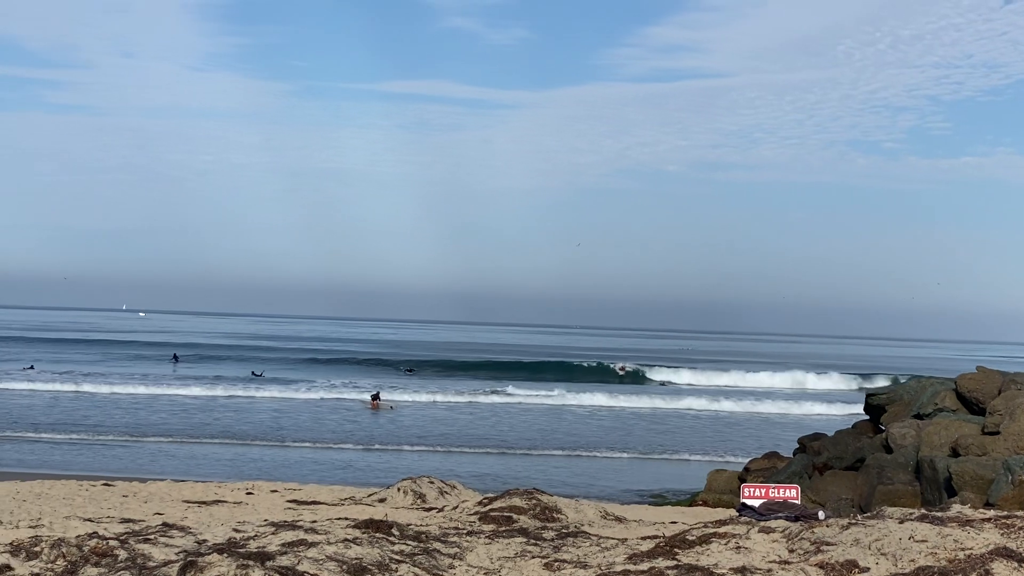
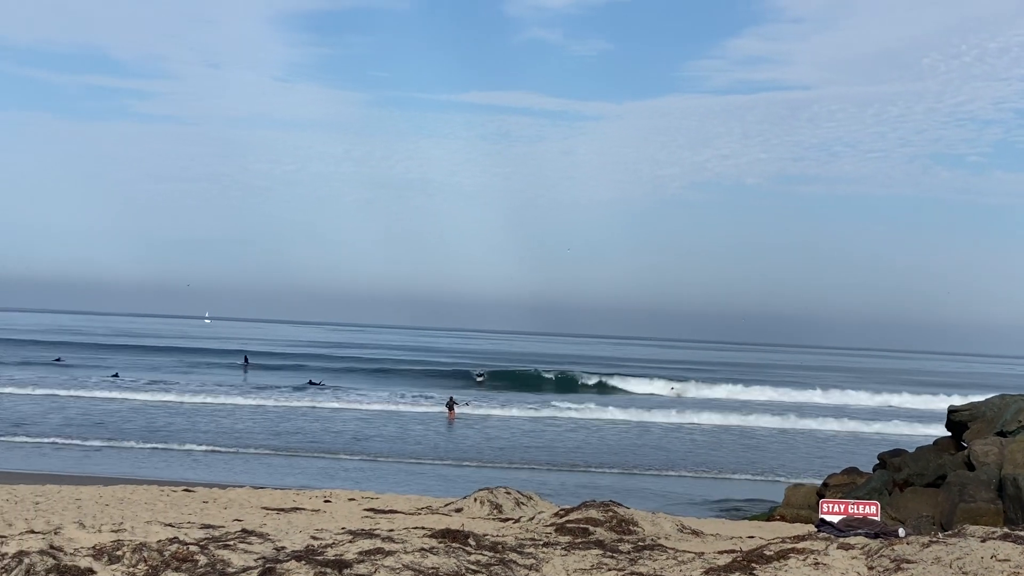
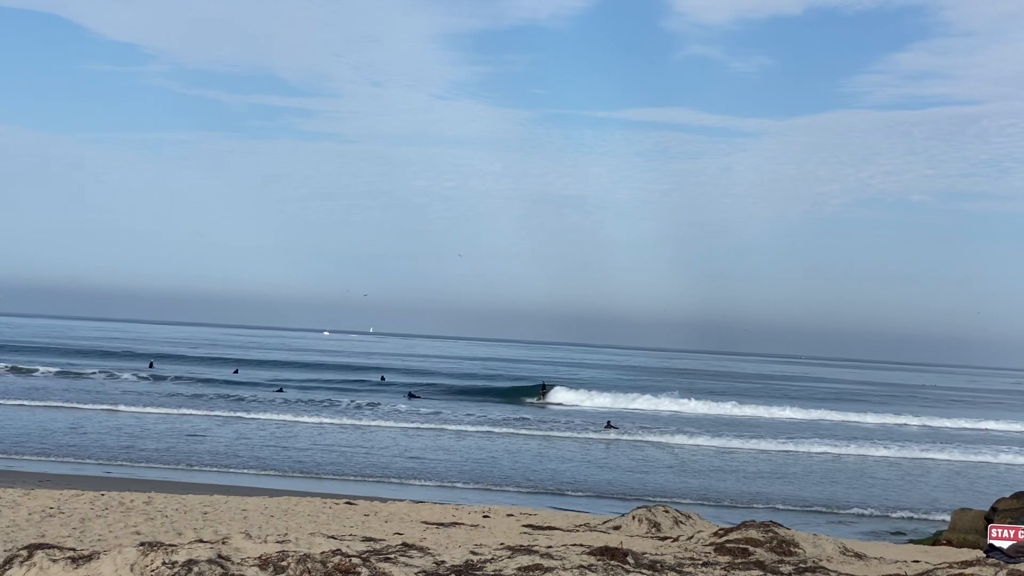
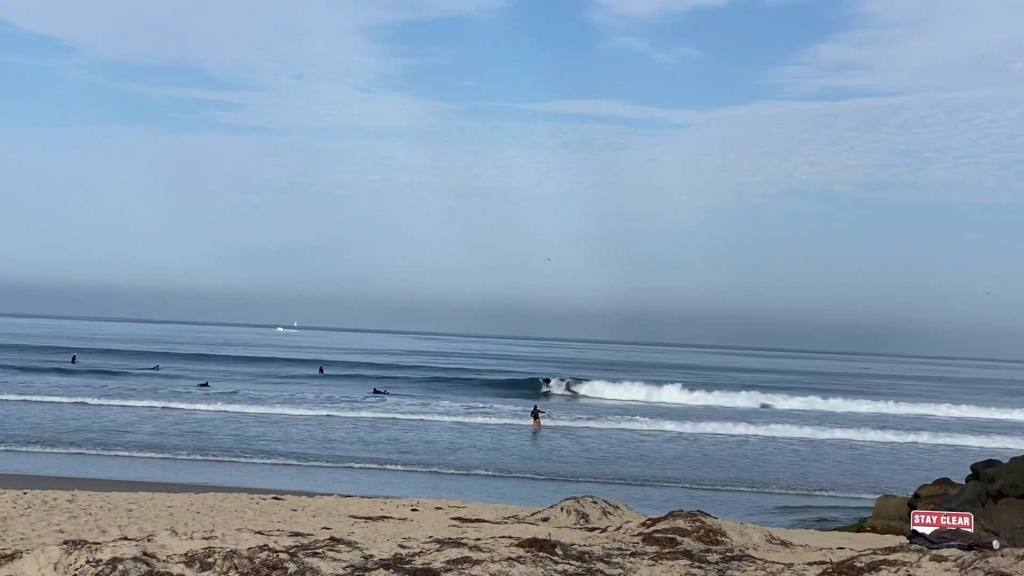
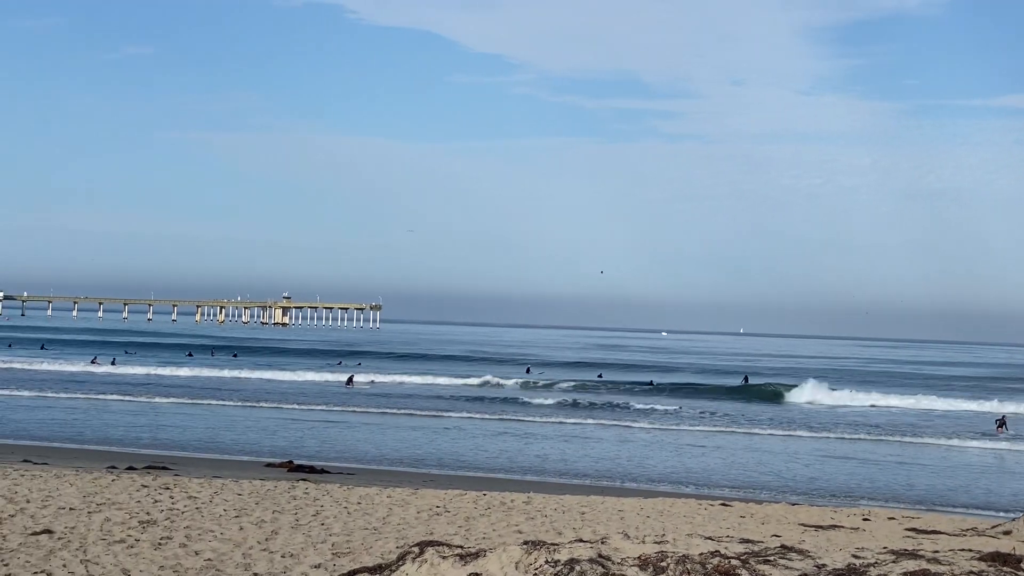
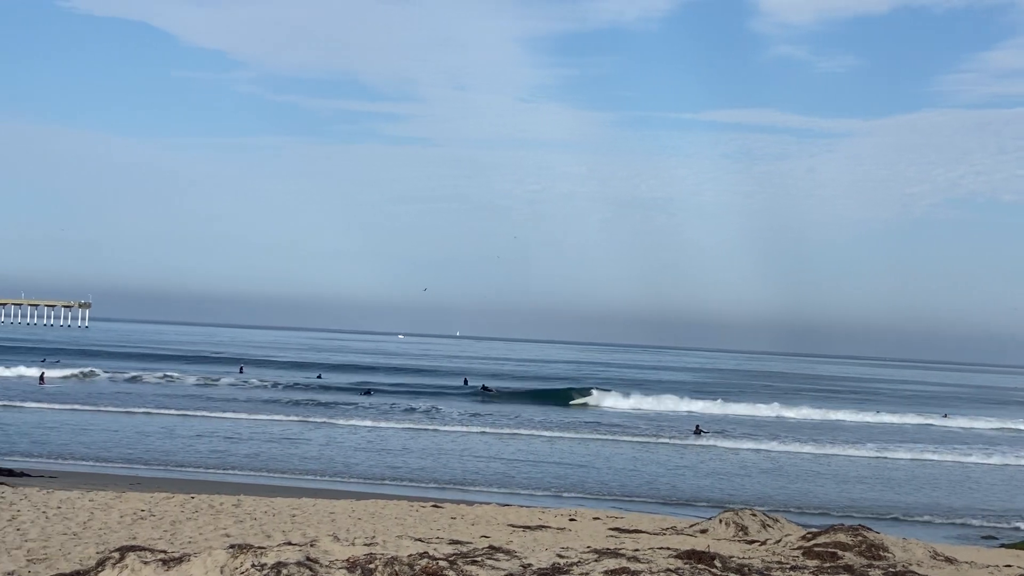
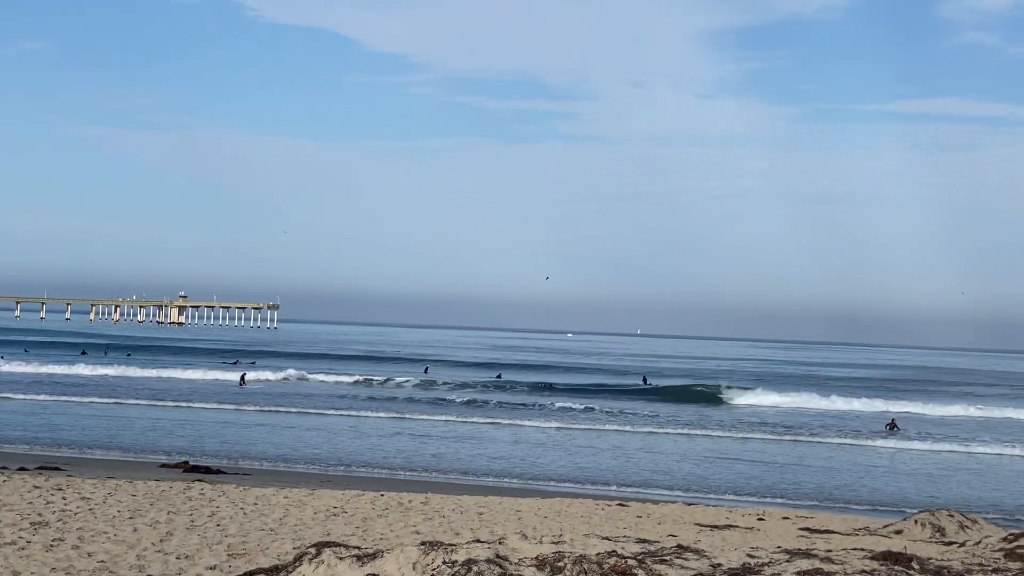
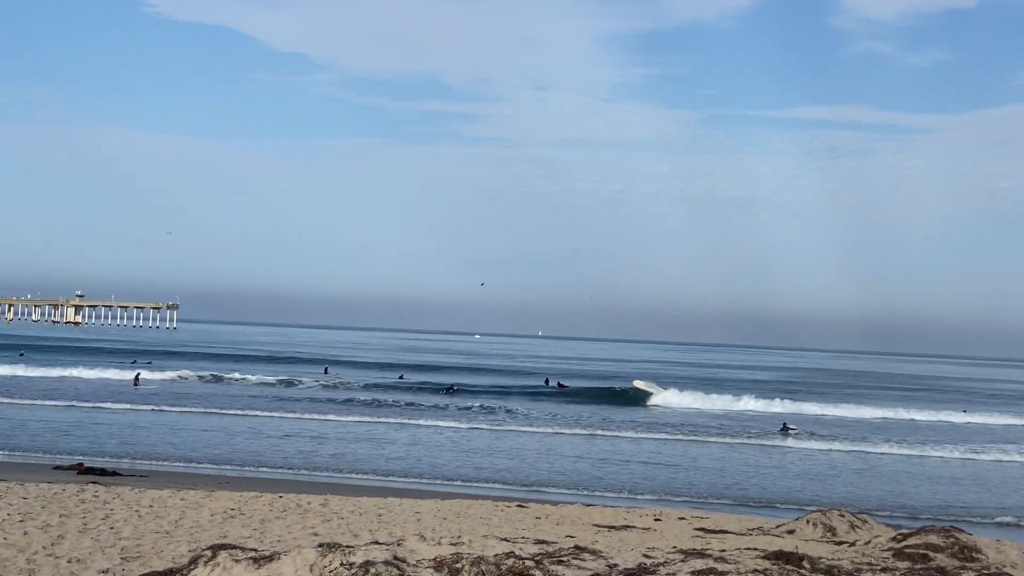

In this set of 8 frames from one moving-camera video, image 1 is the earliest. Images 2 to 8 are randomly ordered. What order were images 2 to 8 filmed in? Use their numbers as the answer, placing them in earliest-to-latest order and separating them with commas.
2, 4, 3, 6, 8, 7, 5
